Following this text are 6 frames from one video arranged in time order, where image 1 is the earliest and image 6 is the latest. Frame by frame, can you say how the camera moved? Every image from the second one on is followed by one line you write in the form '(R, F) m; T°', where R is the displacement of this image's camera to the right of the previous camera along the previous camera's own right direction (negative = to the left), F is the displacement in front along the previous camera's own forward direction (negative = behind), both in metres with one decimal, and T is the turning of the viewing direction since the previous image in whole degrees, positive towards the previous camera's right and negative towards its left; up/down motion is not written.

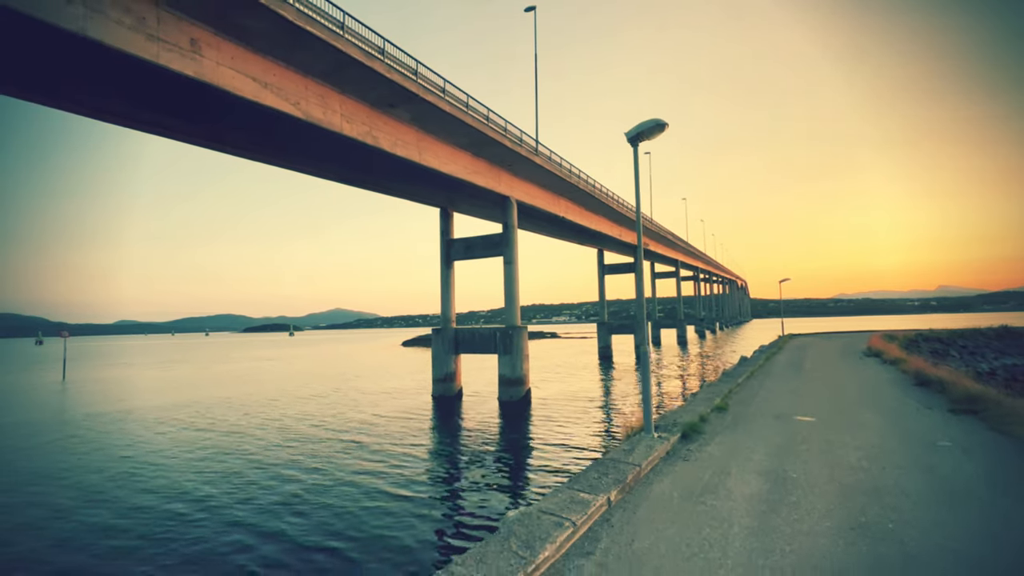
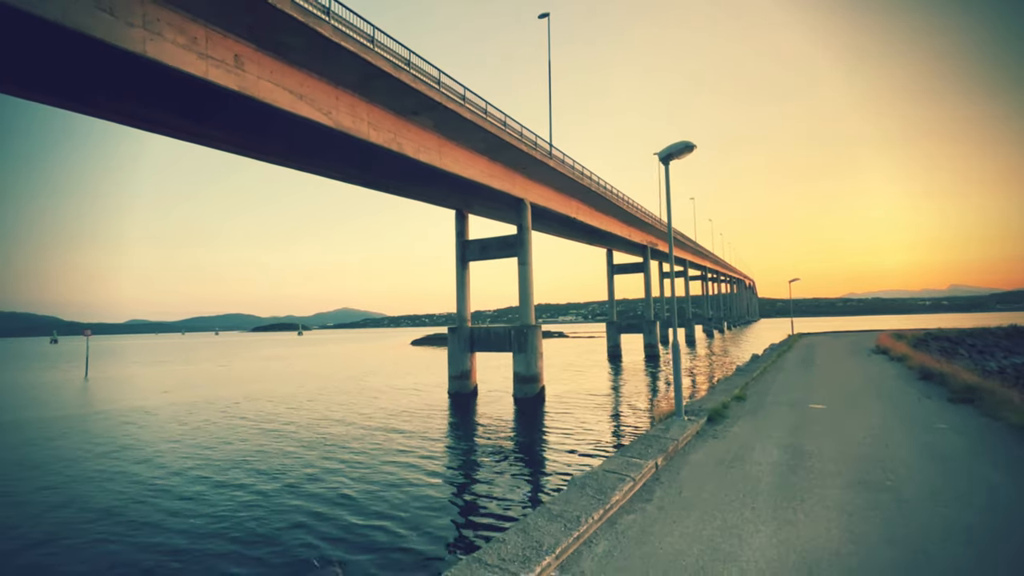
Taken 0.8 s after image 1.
(-0.5, -0.8) m; -1°
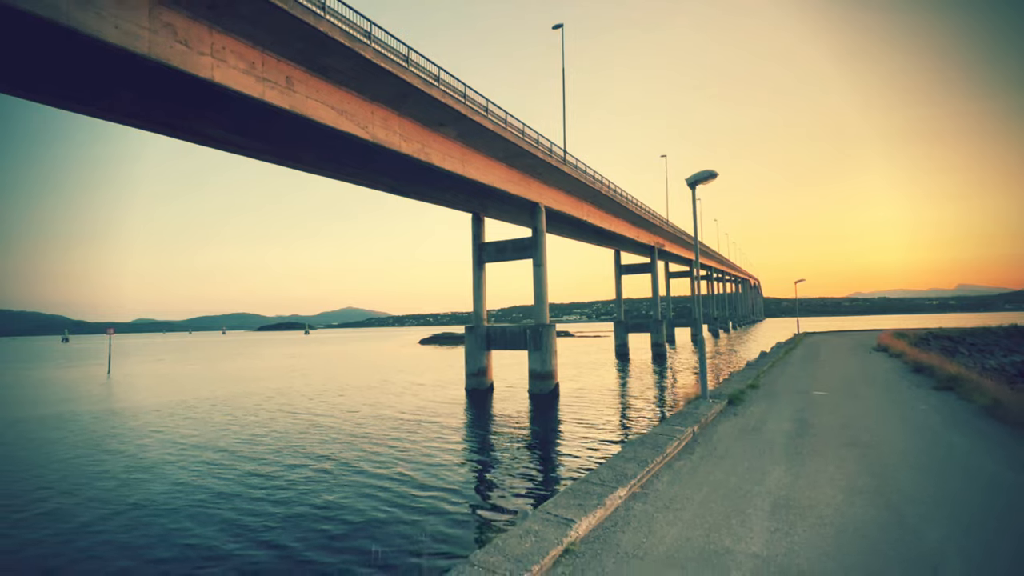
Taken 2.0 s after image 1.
(-0.8, -1.2) m; 0°
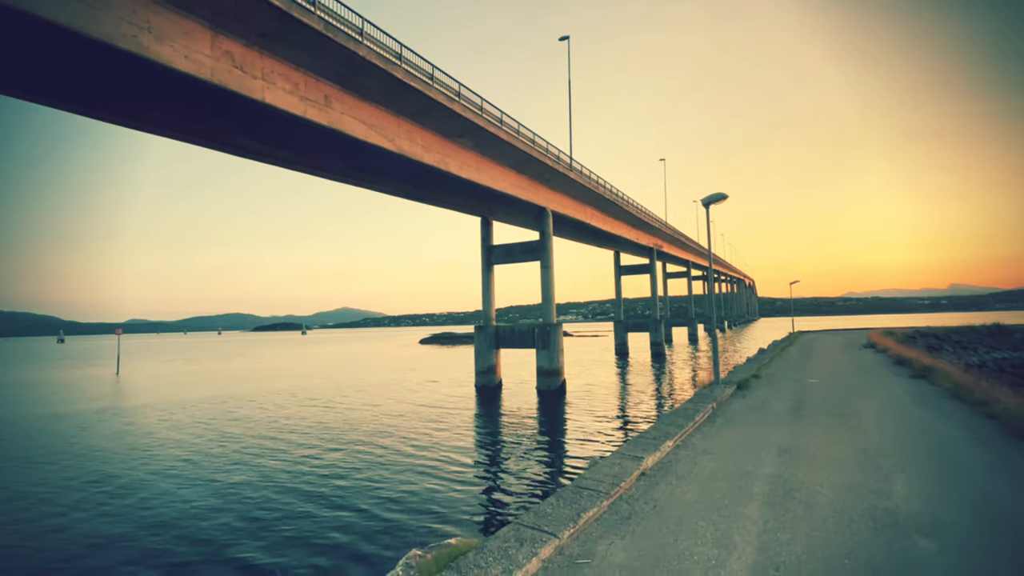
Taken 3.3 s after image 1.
(-0.9, -1.4) m; +1°
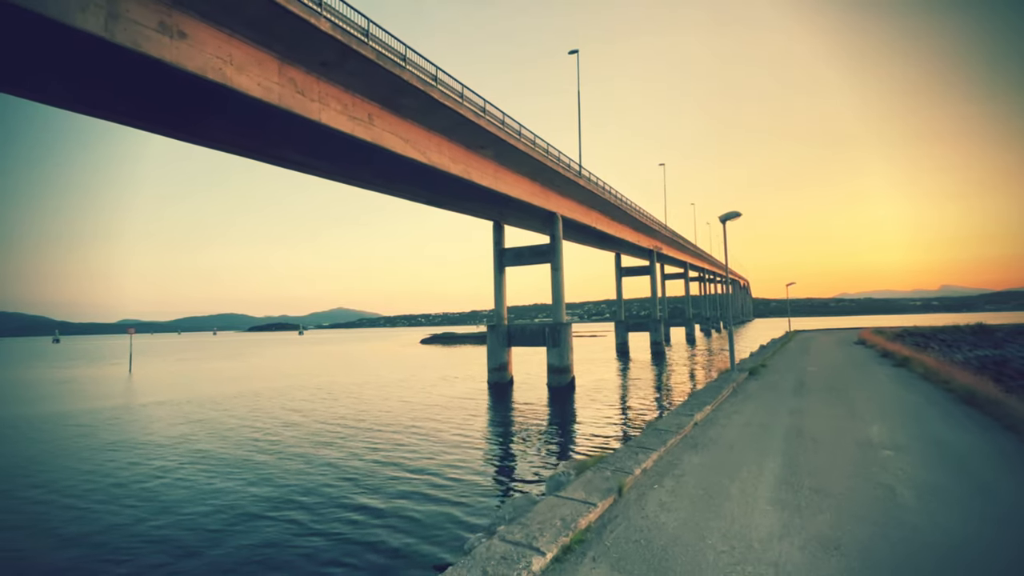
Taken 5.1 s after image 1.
(-1.2, -1.7) m; +1°
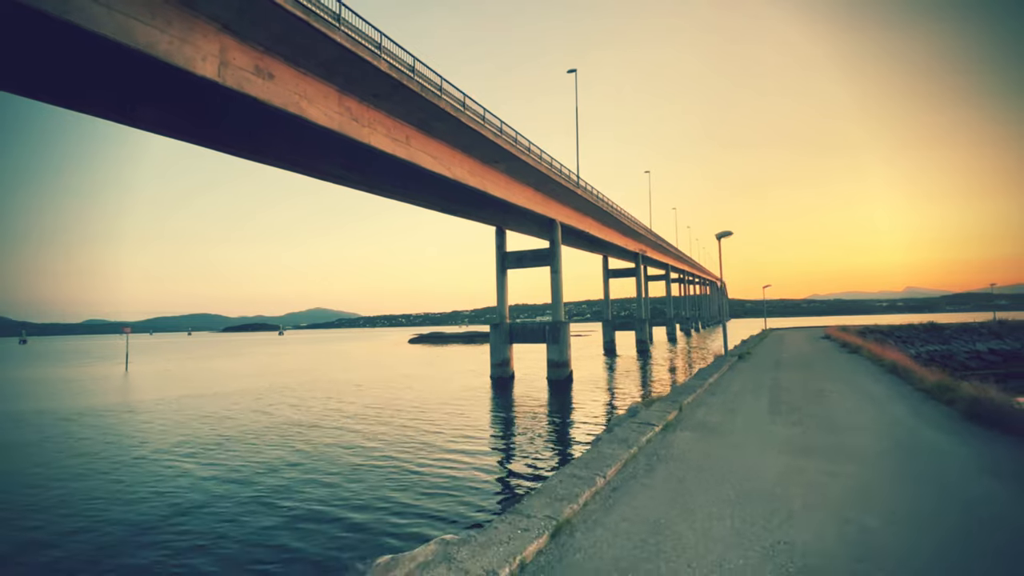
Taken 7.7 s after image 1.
(-1.7, -2.6) m; +2°
